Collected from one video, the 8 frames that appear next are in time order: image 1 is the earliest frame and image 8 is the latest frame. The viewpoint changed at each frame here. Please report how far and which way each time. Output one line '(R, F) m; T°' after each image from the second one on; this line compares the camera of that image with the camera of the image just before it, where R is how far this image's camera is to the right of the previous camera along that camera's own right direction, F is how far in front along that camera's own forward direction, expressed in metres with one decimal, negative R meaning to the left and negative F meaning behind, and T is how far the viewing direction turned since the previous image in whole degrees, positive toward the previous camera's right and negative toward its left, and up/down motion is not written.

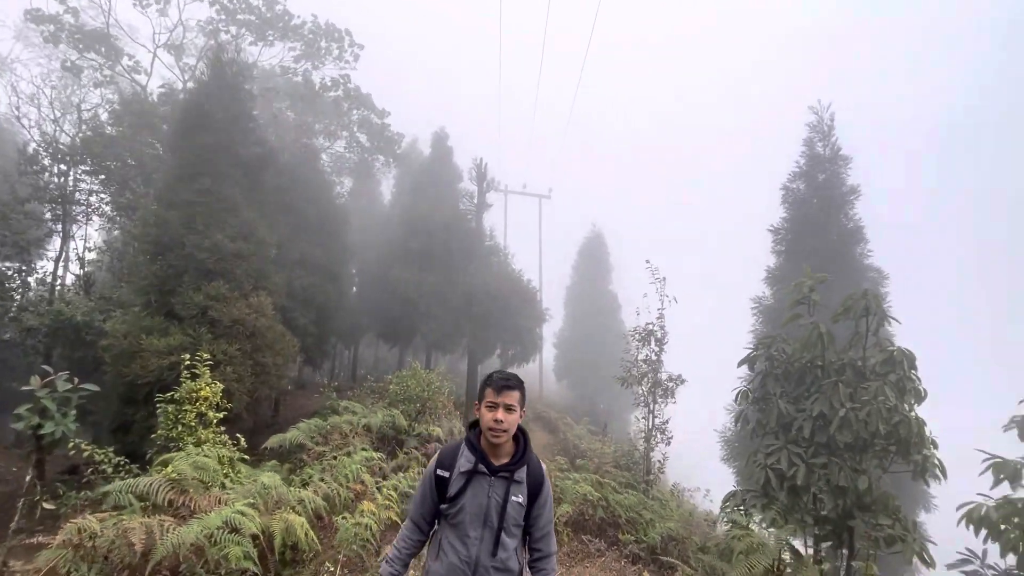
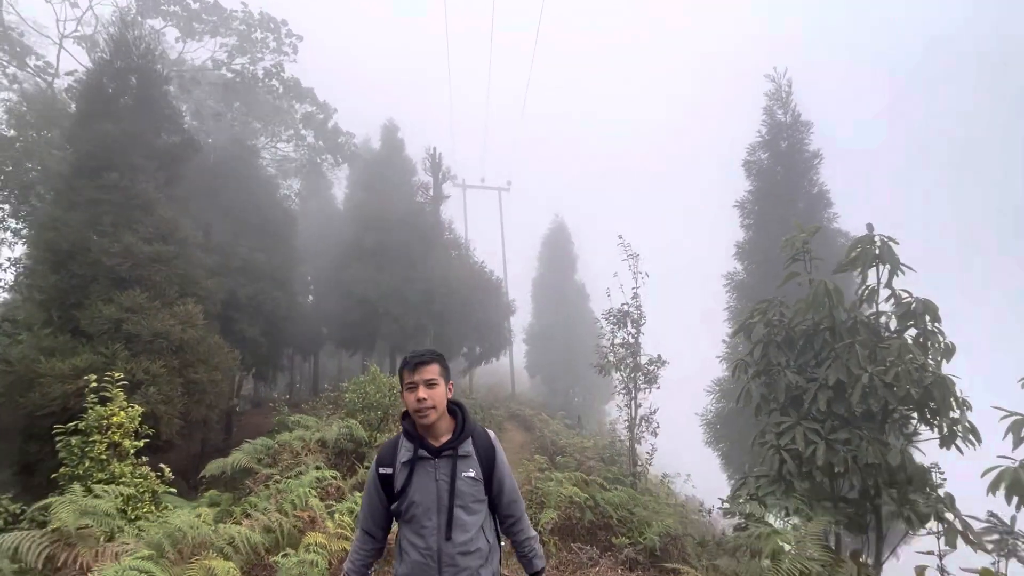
(0.0, +0.9) m; +4°
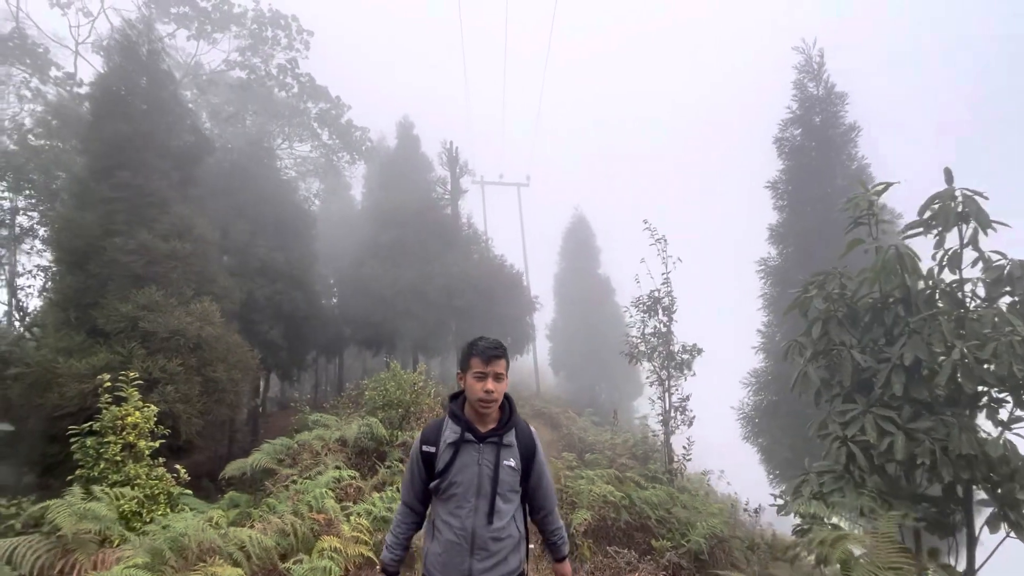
(0.0, +0.5) m; -3°
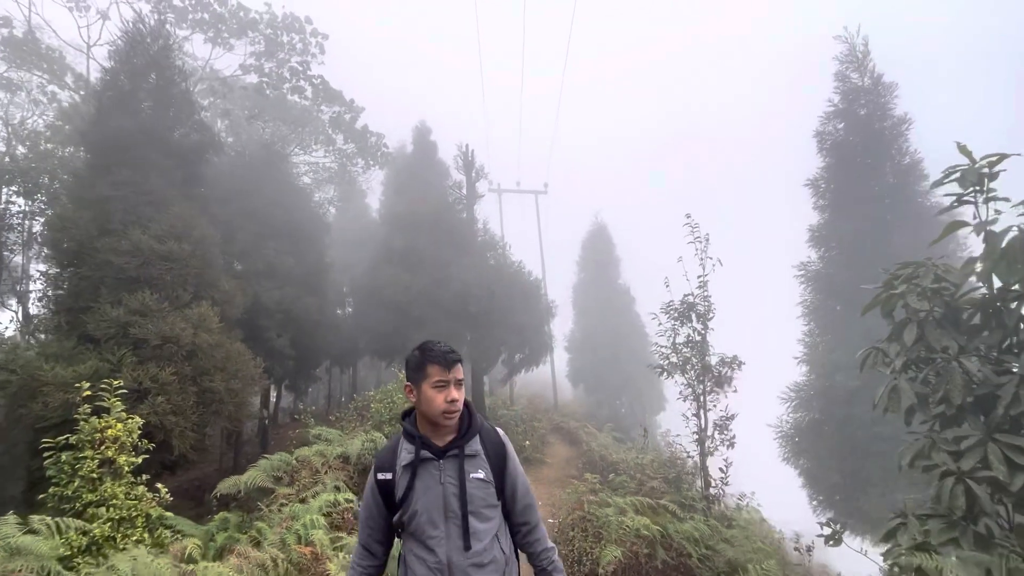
(0.0, +0.8) m; -2°
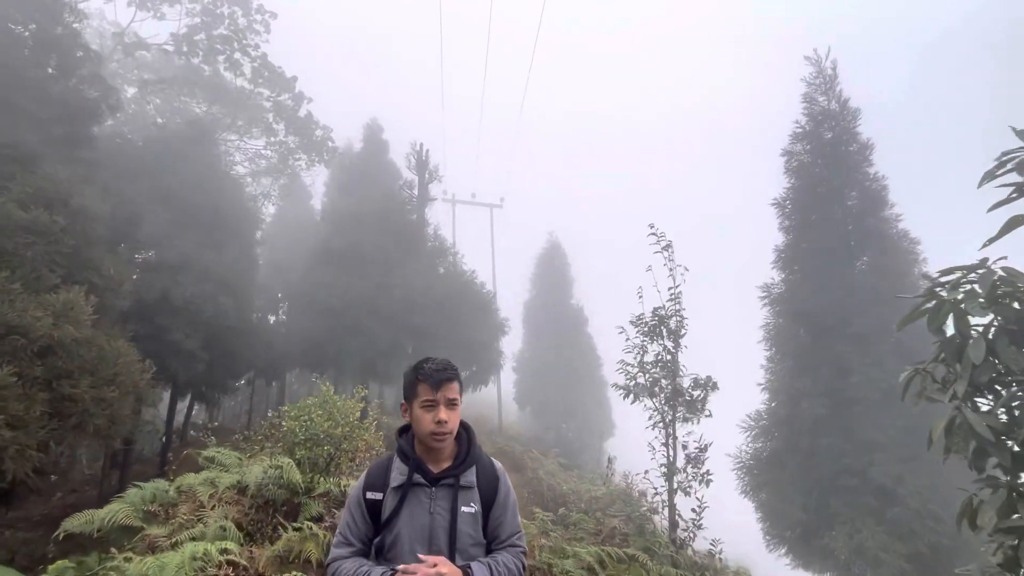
(0.0, +1.2) m; +6°
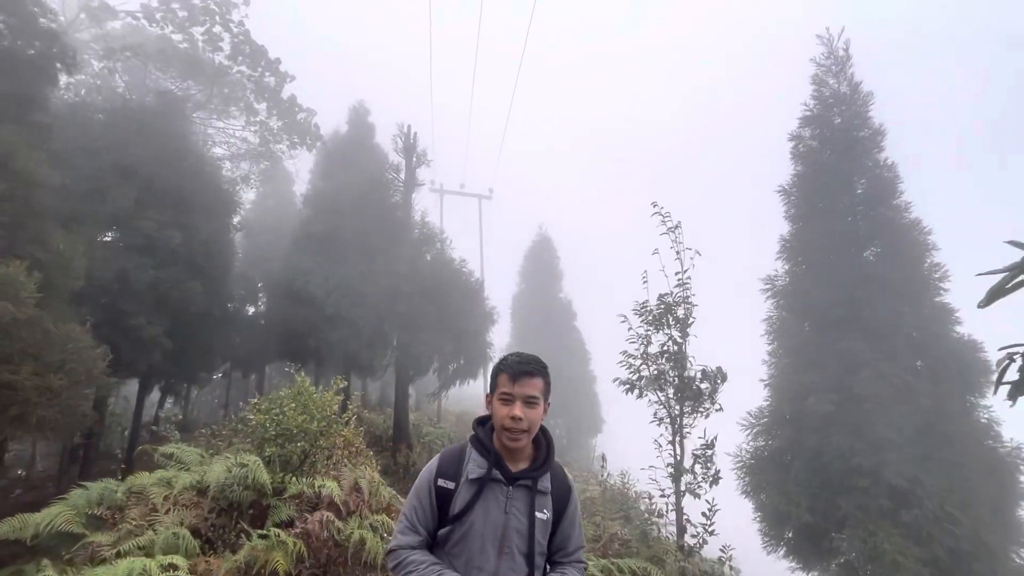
(-0.1, +0.6) m; +2°
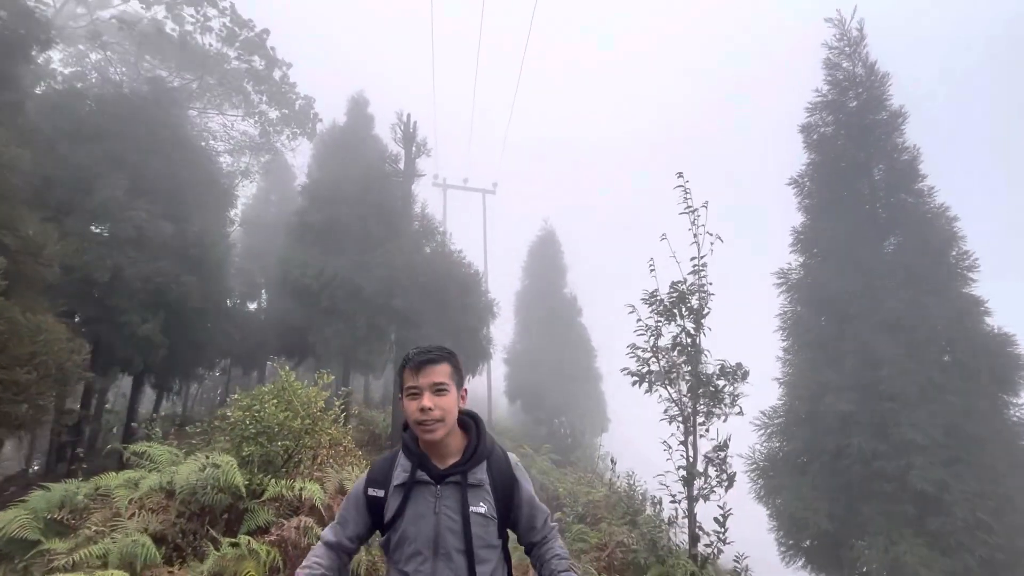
(+0.1, +0.5) m; -1°
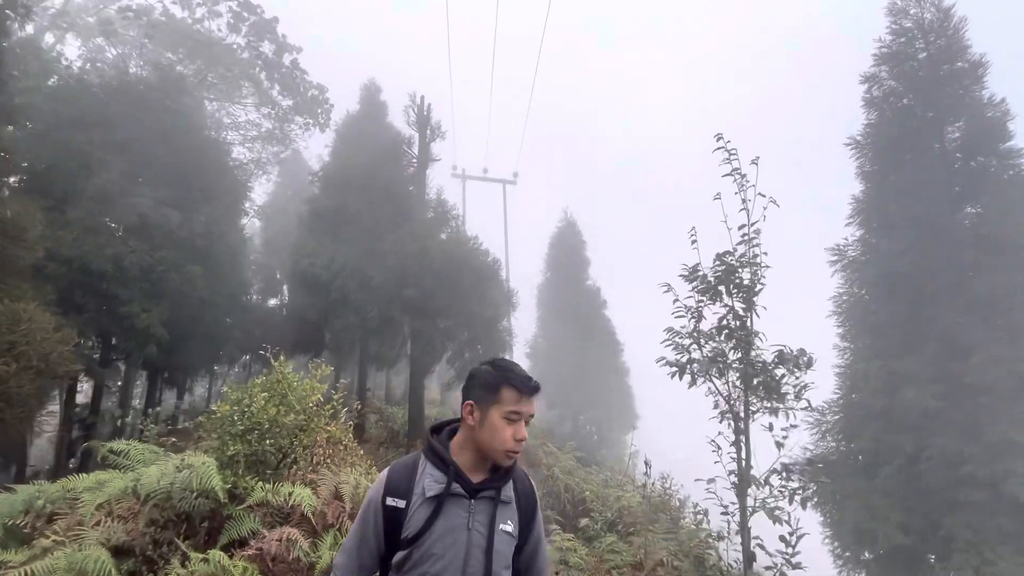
(+0.1, +0.8) m; -3°
